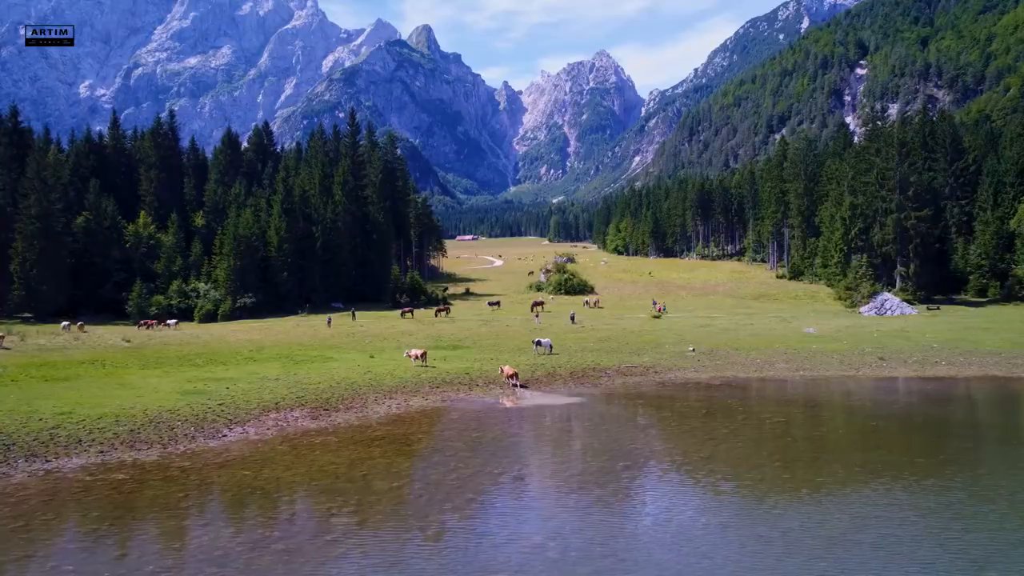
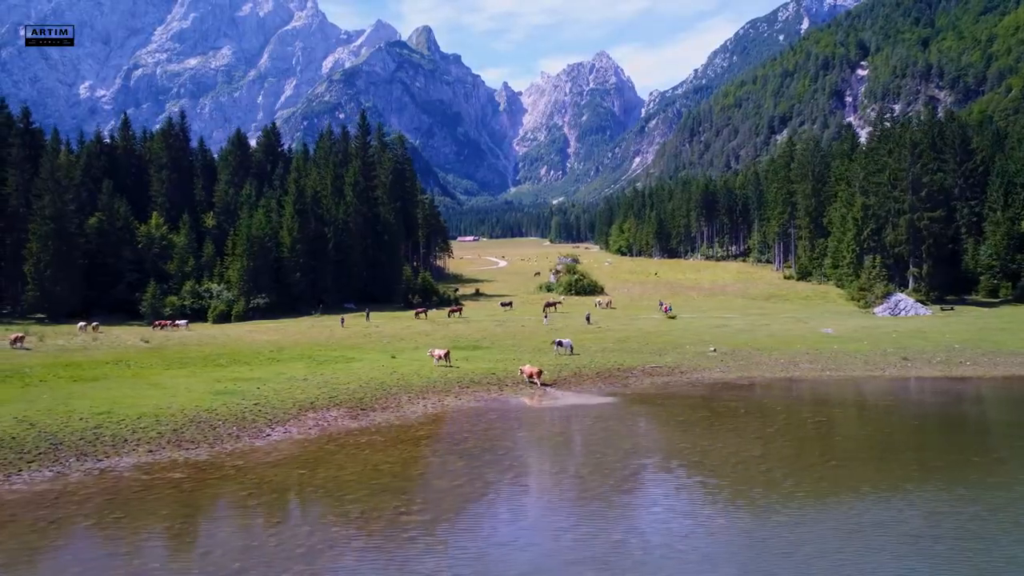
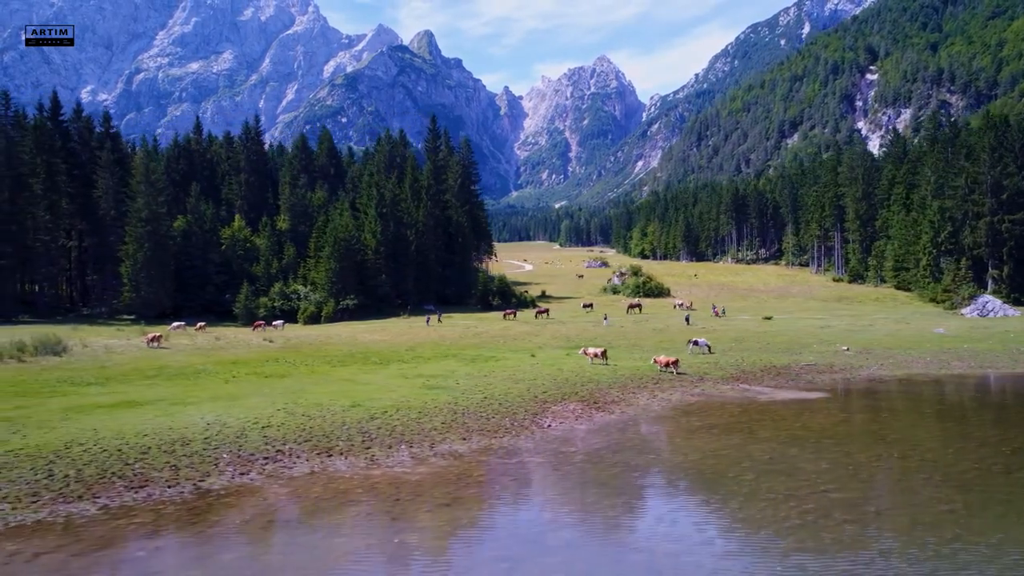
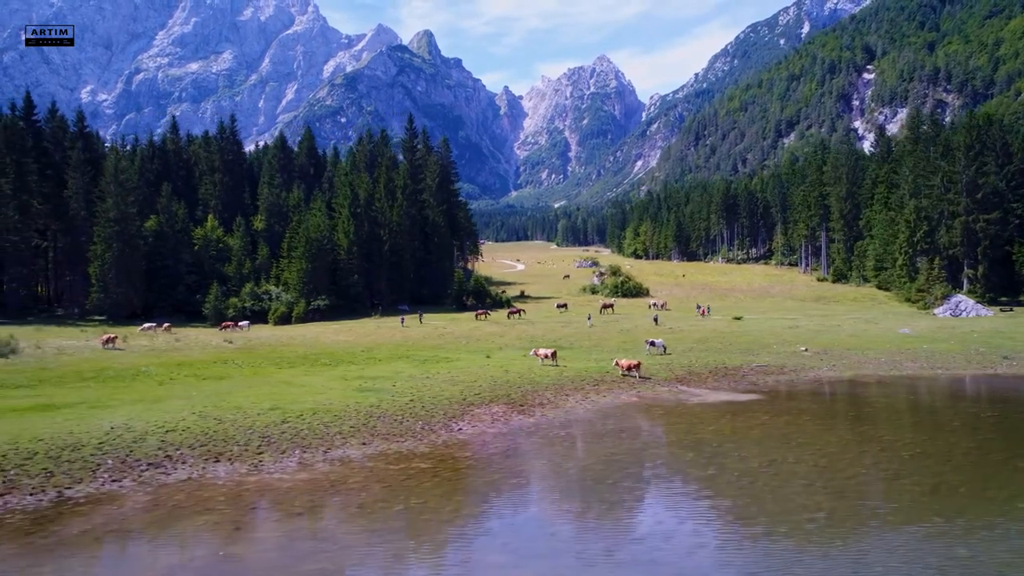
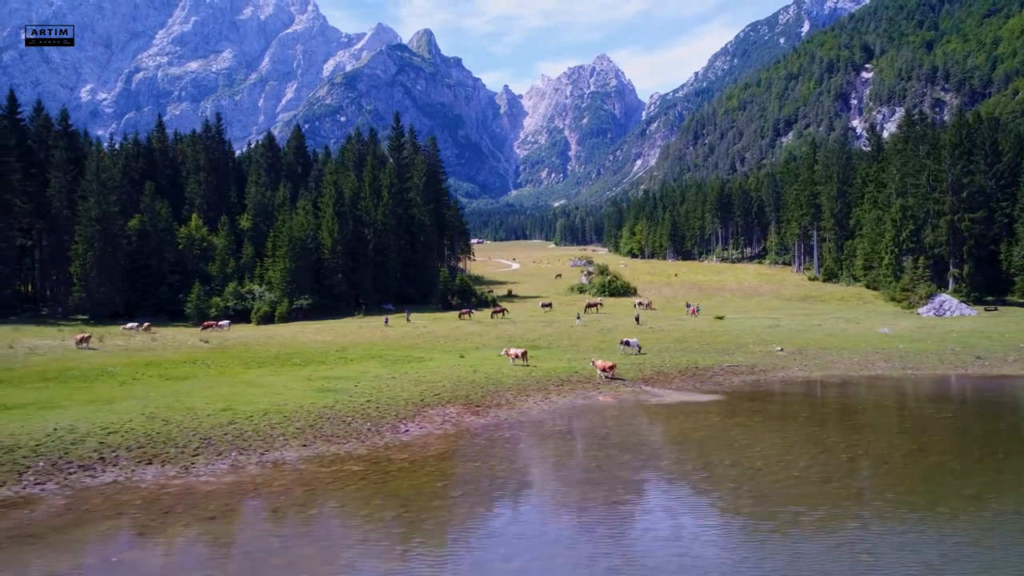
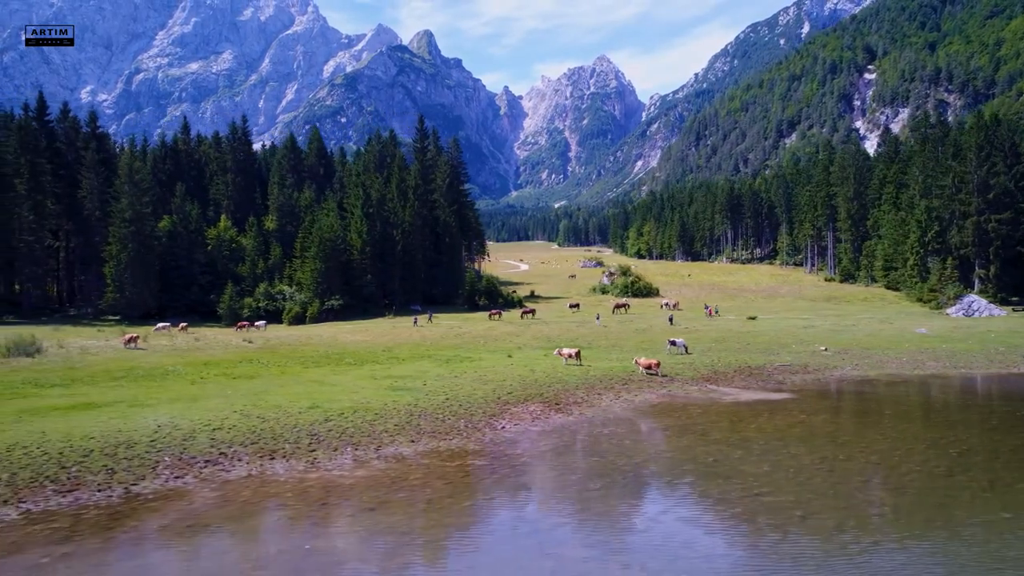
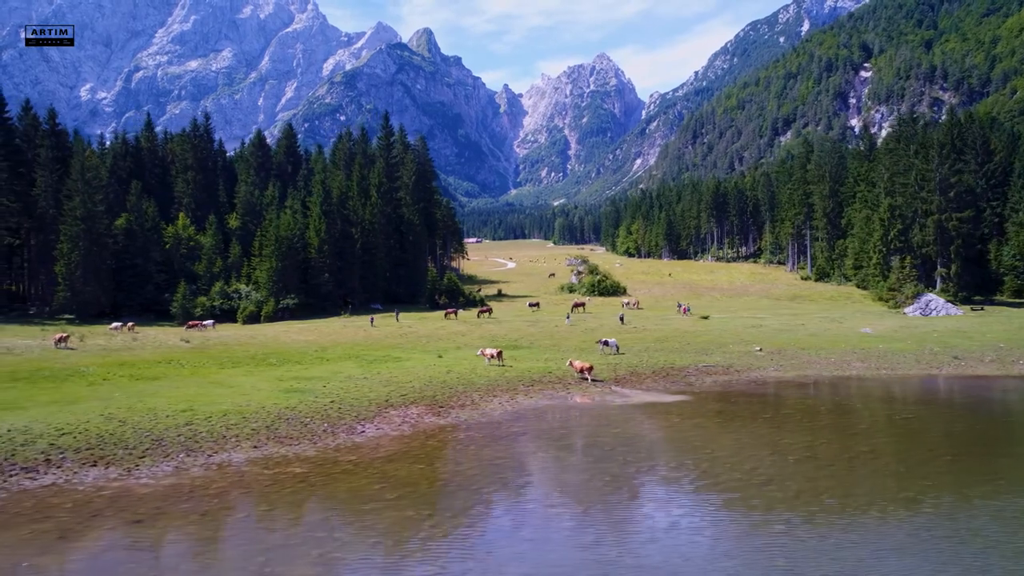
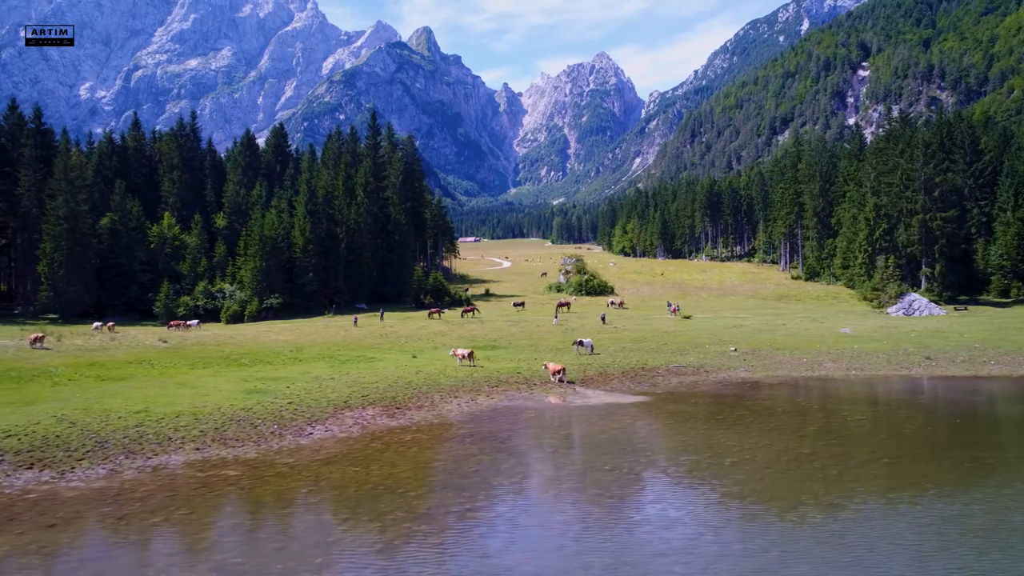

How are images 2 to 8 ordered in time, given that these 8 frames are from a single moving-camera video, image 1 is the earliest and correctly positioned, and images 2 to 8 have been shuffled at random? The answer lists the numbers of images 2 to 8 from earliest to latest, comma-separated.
2, 8, 7, 5, 4, 6, 3
